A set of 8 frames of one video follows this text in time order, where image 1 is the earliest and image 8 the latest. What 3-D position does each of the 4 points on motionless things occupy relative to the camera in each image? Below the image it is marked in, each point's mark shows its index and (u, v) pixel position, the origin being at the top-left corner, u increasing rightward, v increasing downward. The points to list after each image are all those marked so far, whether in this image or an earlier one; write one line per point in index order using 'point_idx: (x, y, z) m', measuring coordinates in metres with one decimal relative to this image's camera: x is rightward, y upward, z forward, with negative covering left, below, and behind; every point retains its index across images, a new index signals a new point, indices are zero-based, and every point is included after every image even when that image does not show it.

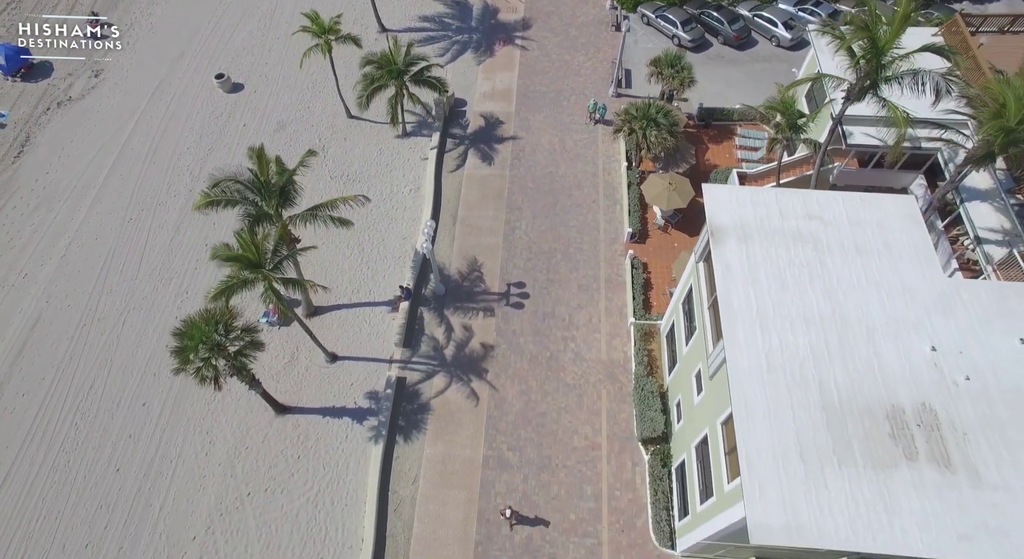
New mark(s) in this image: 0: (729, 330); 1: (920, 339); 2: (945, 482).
0: (+6.2, -1.4, +19.8) m
1: (+11.4, -1.7, +19.6) m
2: (+10.7, -5.0, +17.4) m
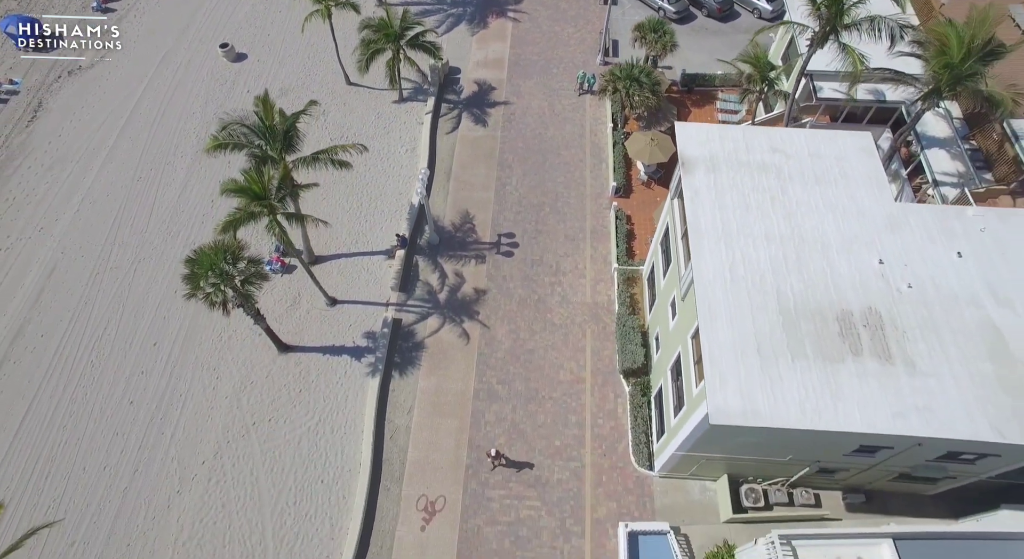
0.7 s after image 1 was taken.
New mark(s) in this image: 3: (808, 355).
0: (+5.7, +1.0, +21.7) m
1: (+11.0, +0.8, +21.5) m
2: (+10.3, -2.6, +19.3) m
3: (+8.2, -2.1, +19.5) m
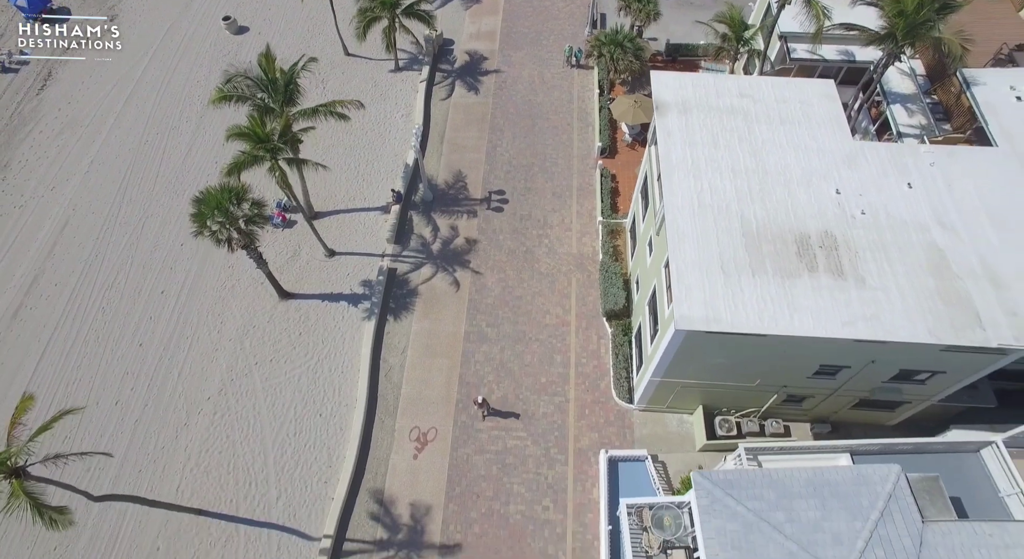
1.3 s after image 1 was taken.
0: (+5.2, +3.4, +23.4) m
1: (+10.5, +3.1, +23.2) m
2: (+9.8, -0.2, +21.0) m
3: (+7.7, +0.3, +21.3) m
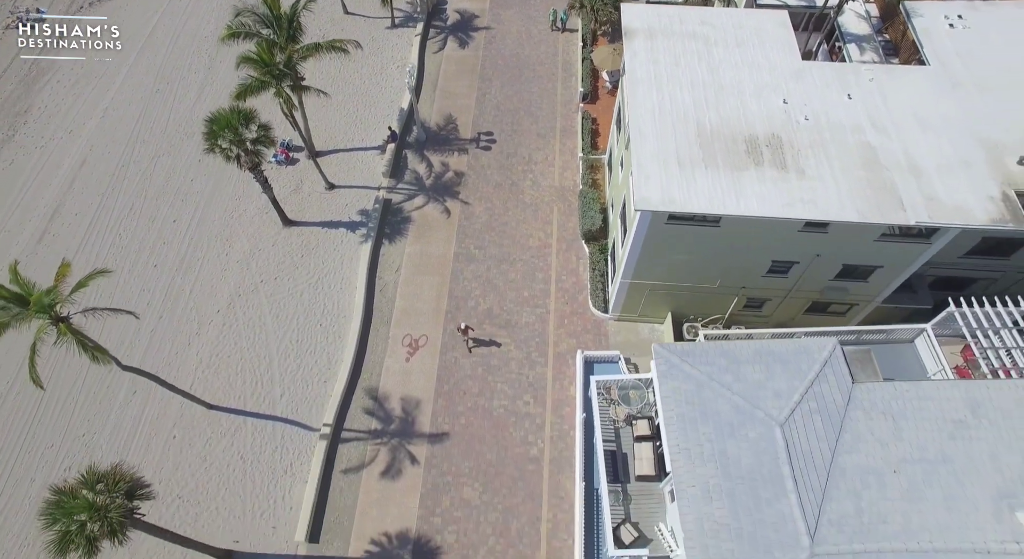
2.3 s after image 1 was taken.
0: (+4.5, +7.0, +26.1) m
1: (+9.8, +6.8, +25.9) m
2: (+9.1, +3.5, +23.7) m
3: (+7.0, +3.9, +24.0) m
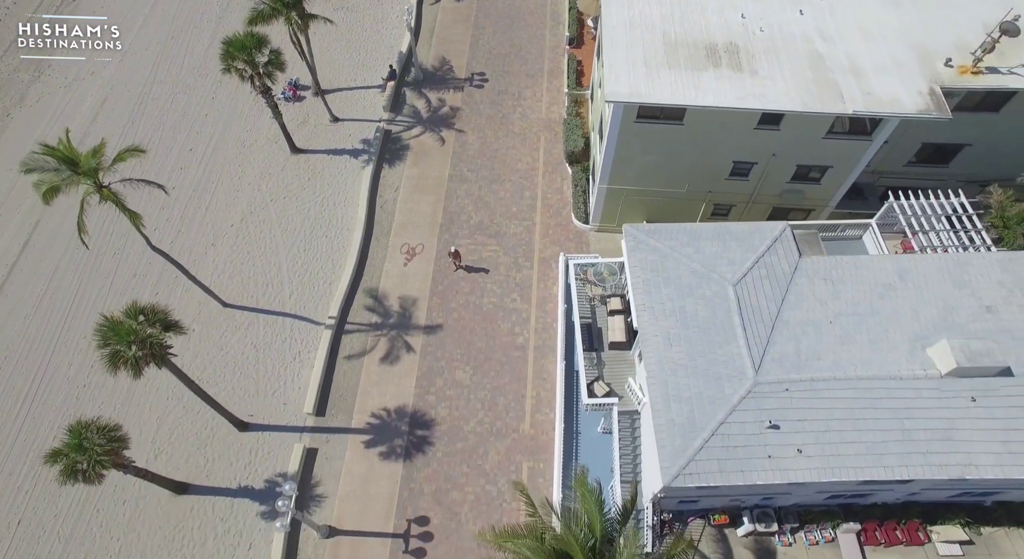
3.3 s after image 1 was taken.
0: (+4.0, +11.4, +29.2) m
1: (+9.3, +11.1, +29.0) m
2: (+8.6, +7.8, +26.8) m
3: (+6.5, +8.3, +27.0) m
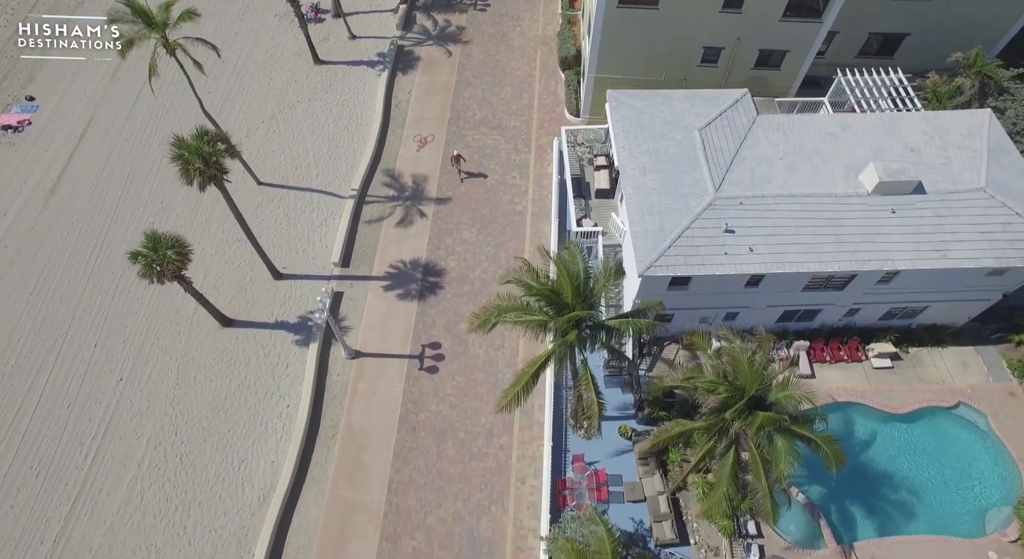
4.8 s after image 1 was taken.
0: (+4.0, +17.8, +33.9) m
1: (+9.3, +17.5, +33.7) m
2: (+8.6, +14.2, +31.5) m
3: (+6.6, +14.7, +31.7) m
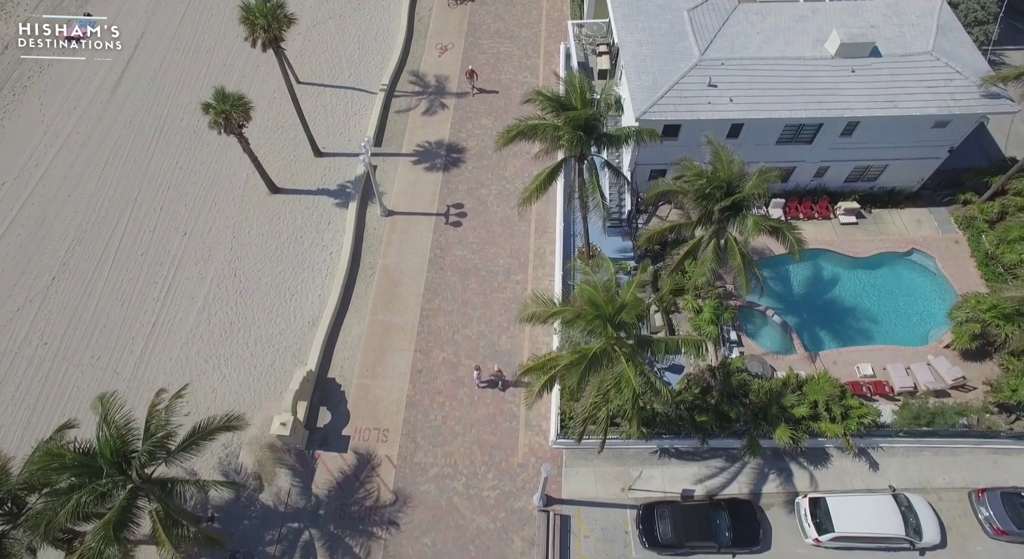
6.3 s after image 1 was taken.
0: (+4.8, +24.6, +38.7) m
1: (+10.0, +24.4, +38.5) m
2: (+9.4, +21.1, +36.3) m
3: (+7.3, +21.6, +36.5) m
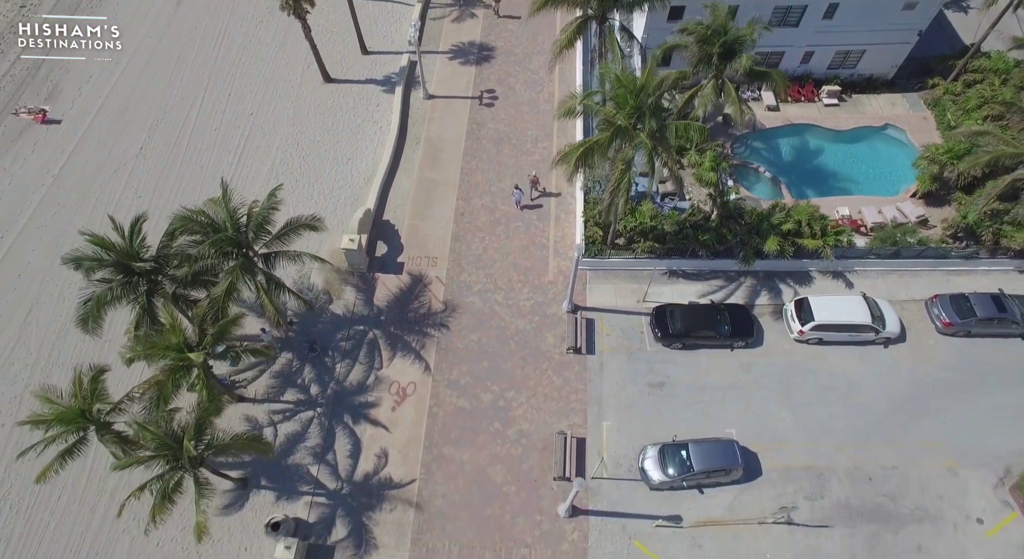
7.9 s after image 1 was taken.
0: (+6.3, +32.0, +44.1) m
1: (+11.6, +31.8, +44.0) m
2: (+10.9, +28.5, +41.7) m
3: (+8.8, +29.0, +41.9) m
